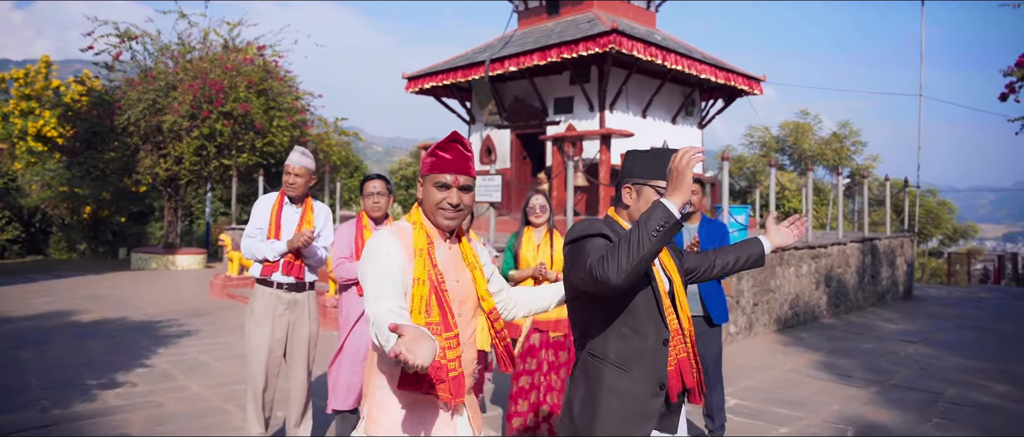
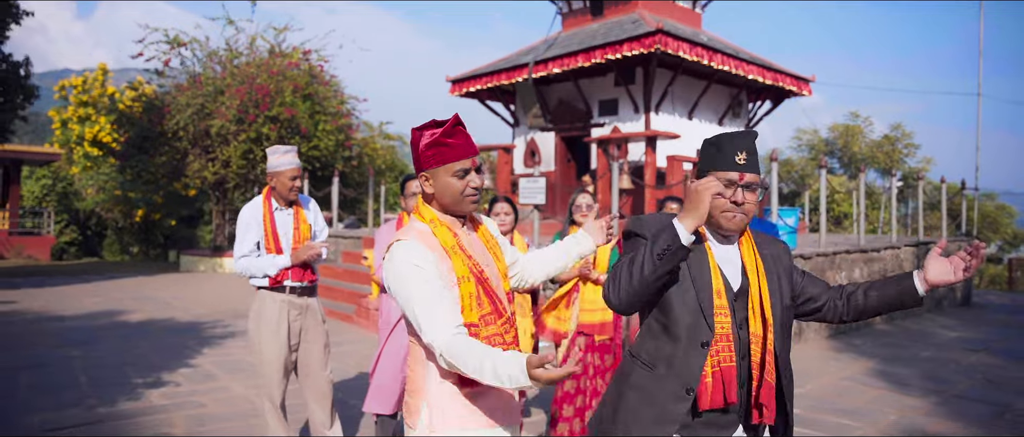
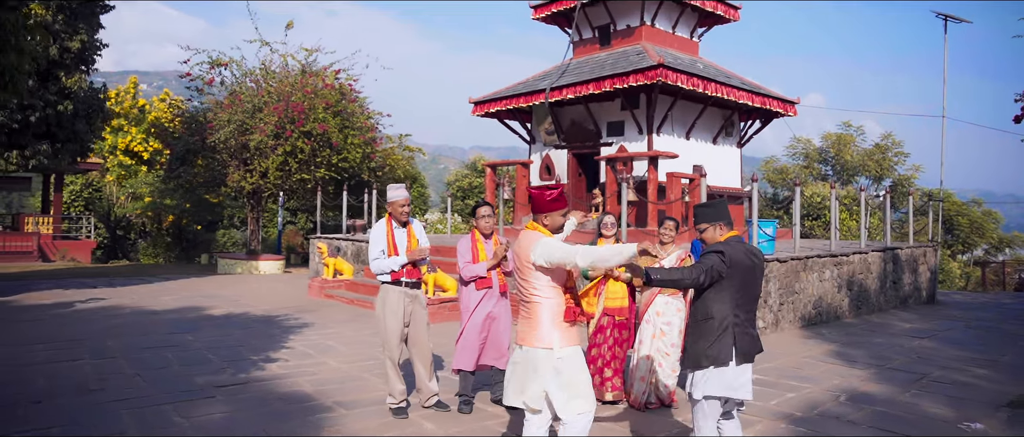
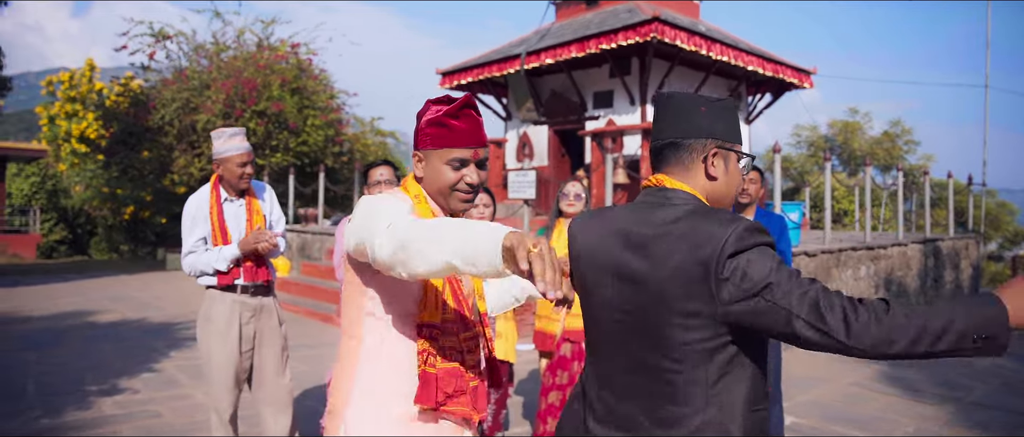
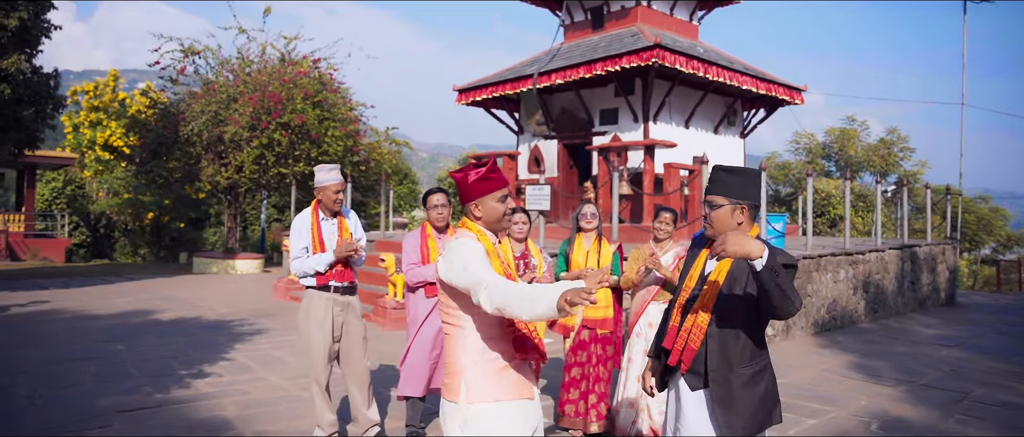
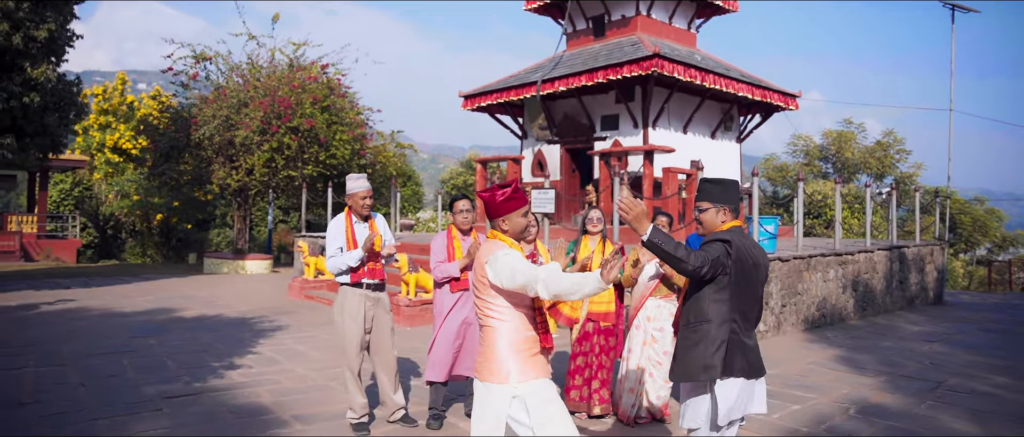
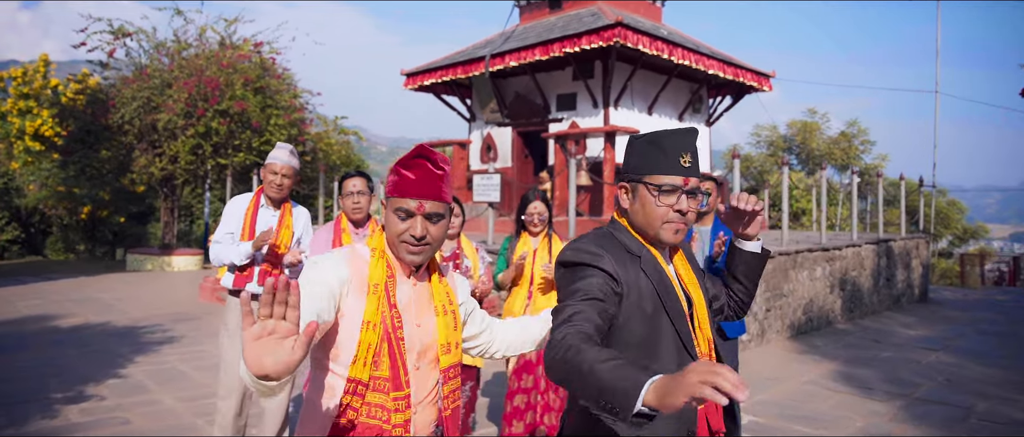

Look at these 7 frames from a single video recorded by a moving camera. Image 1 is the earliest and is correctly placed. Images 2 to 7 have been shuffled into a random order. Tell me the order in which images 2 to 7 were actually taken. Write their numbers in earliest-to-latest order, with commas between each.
7, 4, 2, 5, 6, 3
